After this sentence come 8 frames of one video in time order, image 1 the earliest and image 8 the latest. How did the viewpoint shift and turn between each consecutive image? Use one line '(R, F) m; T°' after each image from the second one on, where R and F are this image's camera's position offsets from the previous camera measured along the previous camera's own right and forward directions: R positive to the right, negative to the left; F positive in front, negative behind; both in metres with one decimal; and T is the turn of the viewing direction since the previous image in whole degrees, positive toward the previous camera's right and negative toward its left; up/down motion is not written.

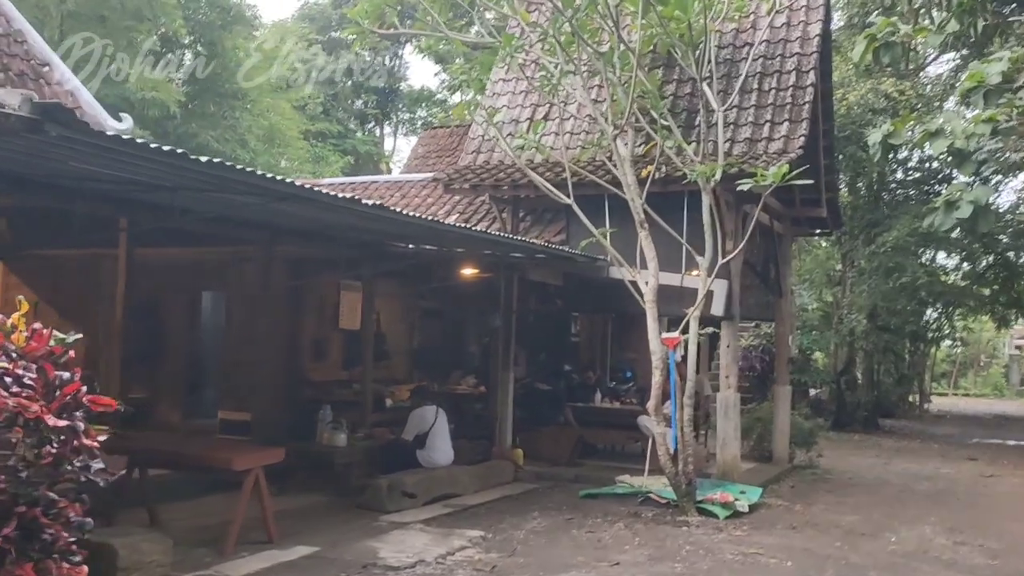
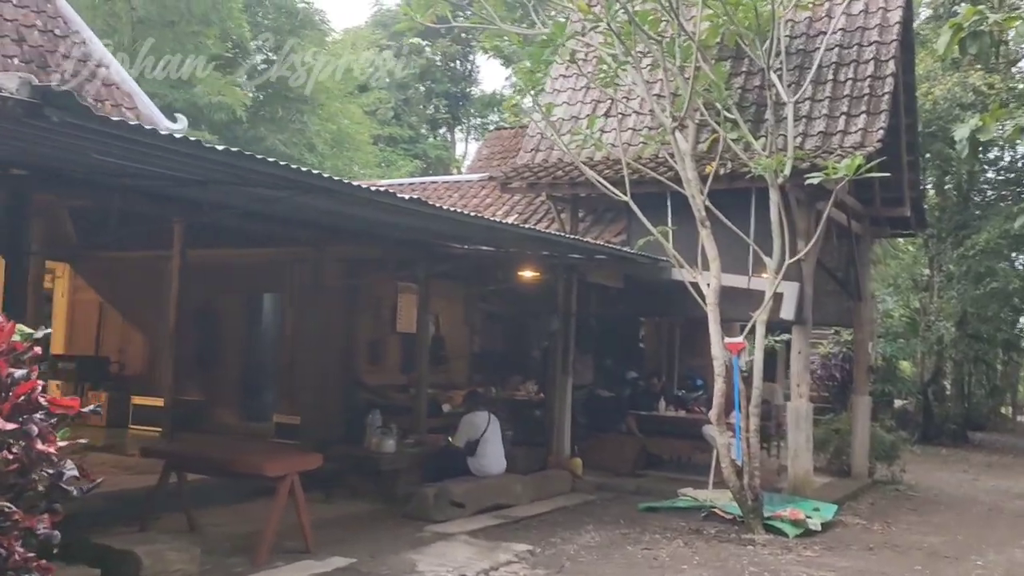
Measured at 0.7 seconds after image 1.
(+0.2, +0.4) m; -5°
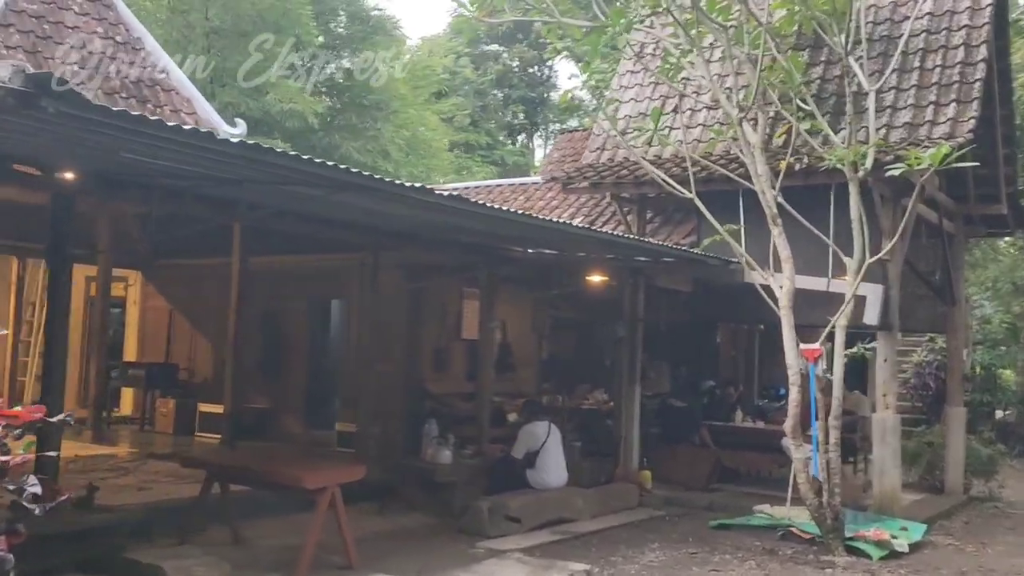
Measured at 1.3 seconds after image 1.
(+0.2, +0.4) m; -5°
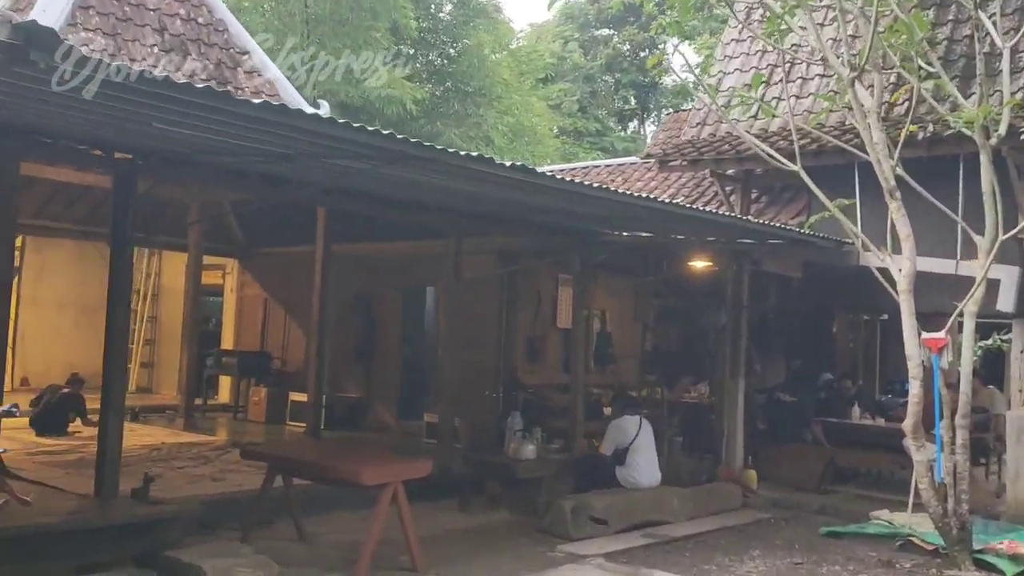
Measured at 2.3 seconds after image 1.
(+0.2, +0.5) m; -7°
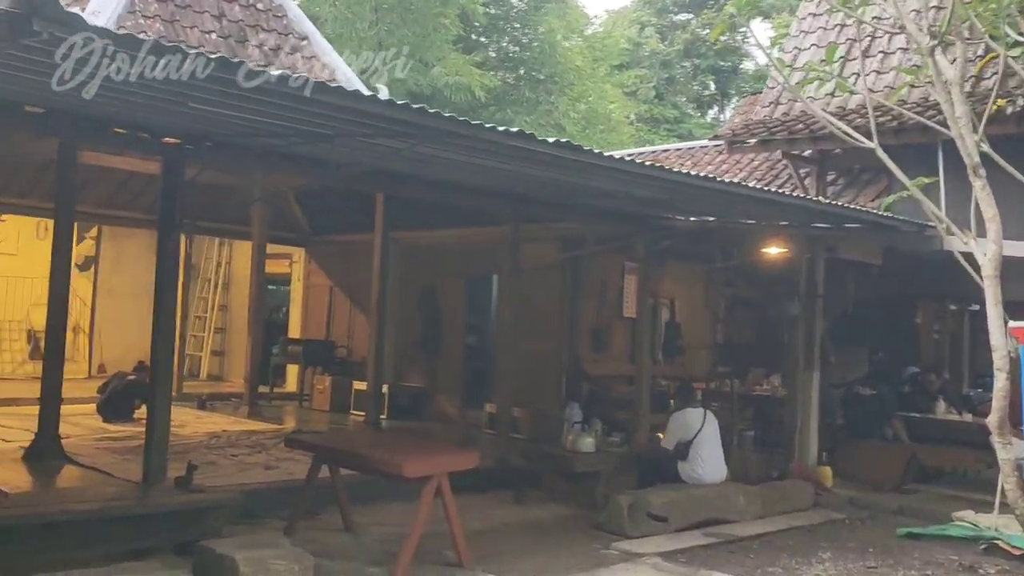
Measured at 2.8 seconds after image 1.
(+0.2, +0.2) m; -5°
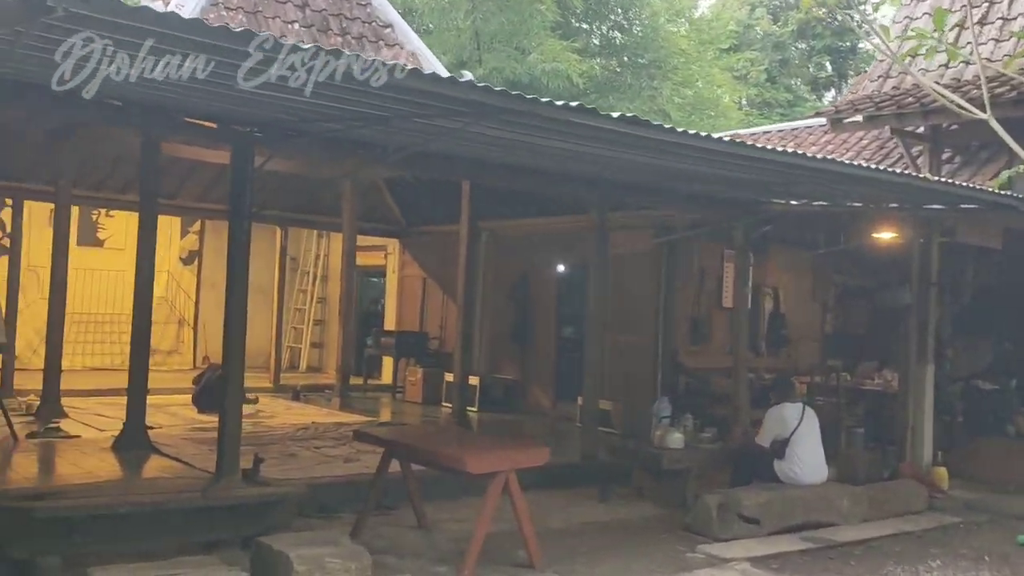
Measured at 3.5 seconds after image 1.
(+0.2, +0.3) m; -7°
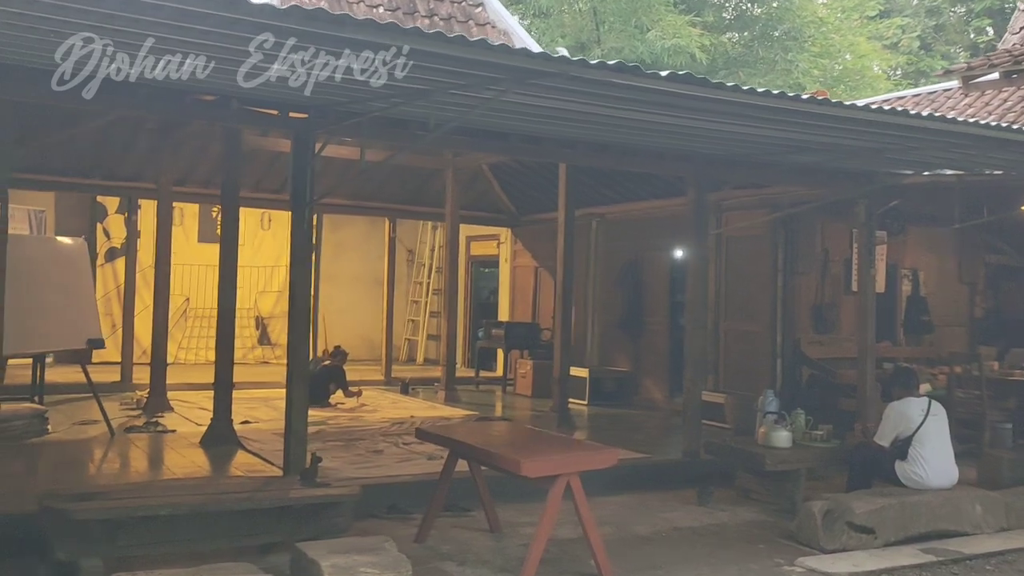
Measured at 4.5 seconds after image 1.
(+0.4, +0.4) m; -9°
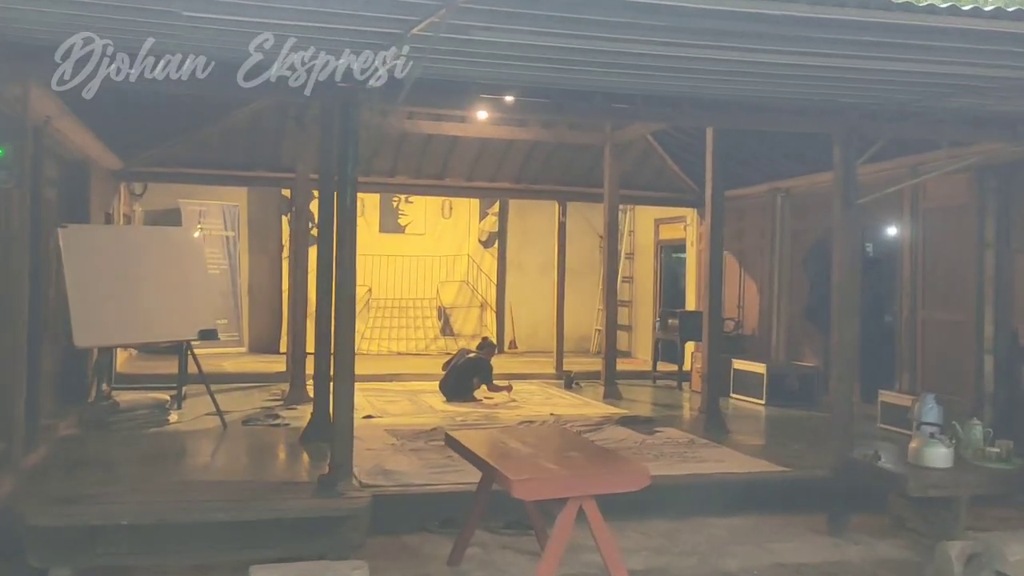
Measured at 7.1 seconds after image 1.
(+1.0, +0.9) m; -16°
